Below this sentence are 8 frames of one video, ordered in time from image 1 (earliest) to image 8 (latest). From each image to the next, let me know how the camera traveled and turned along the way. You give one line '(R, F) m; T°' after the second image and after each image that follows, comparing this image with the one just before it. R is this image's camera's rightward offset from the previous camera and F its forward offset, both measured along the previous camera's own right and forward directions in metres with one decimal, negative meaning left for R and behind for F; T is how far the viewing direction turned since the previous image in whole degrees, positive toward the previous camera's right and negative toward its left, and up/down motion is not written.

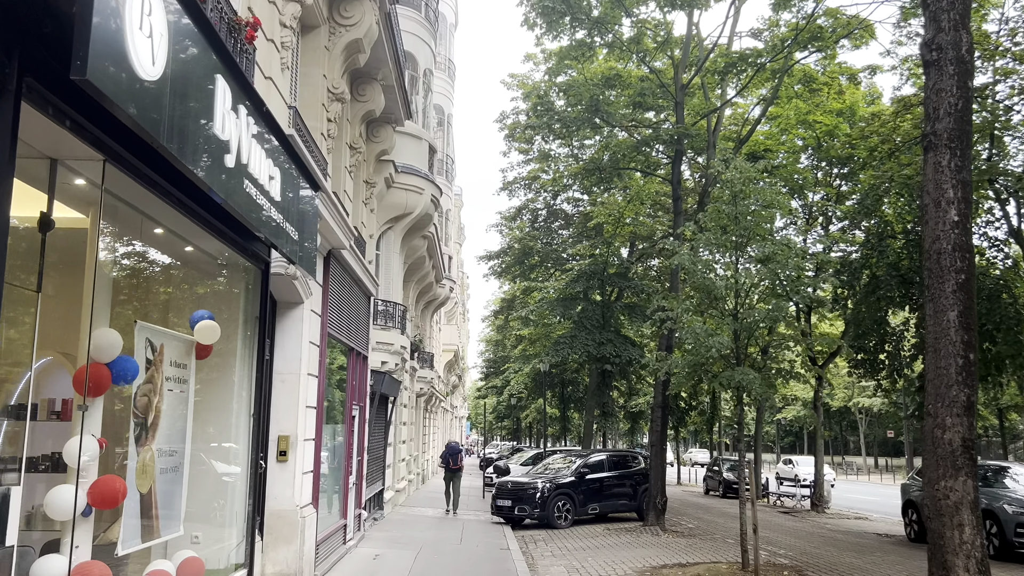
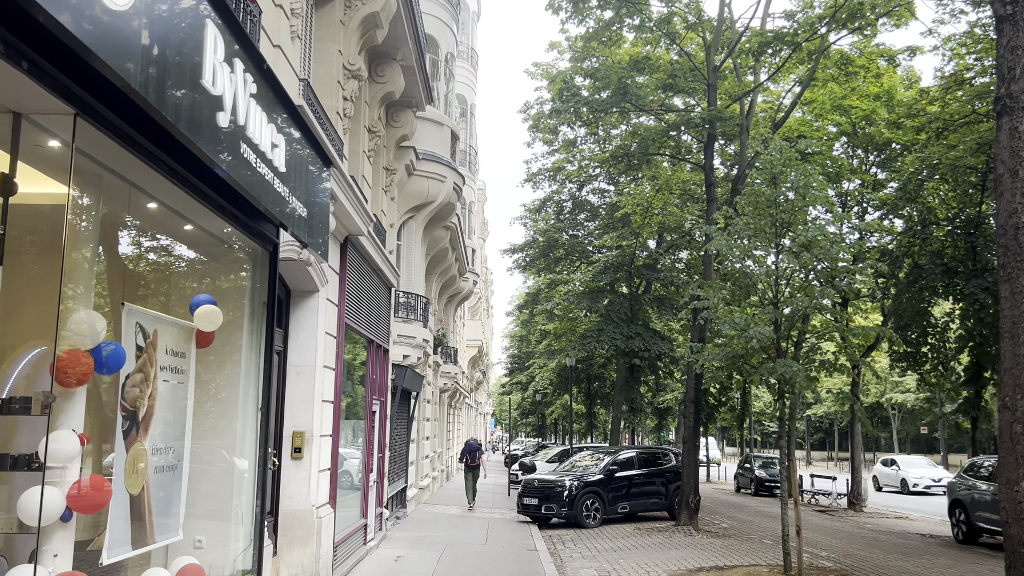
(0.0, +0.5) m; -2°
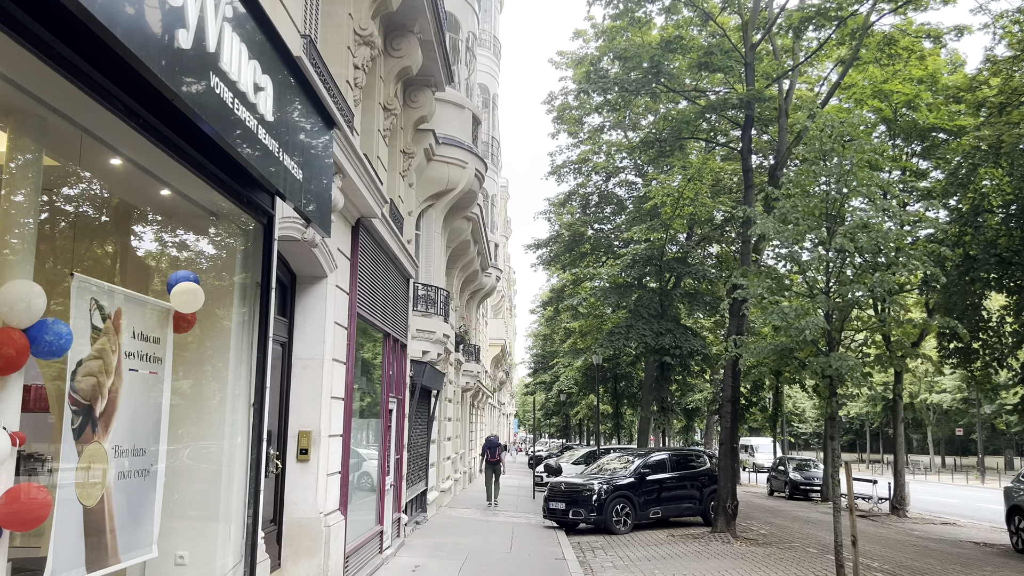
(0.0, +0.8) m; -2°
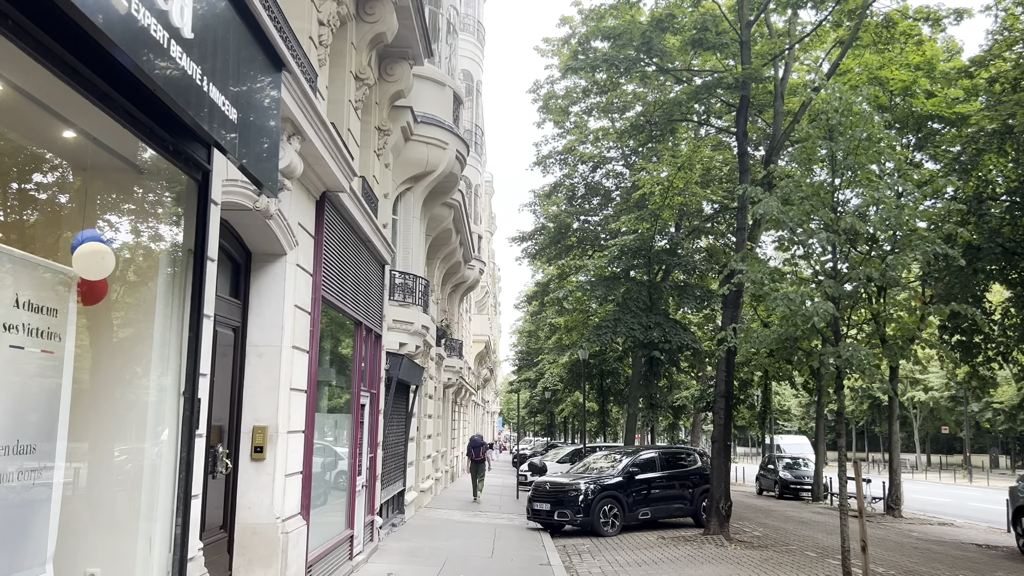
(0.0, +0.8) m; +1°
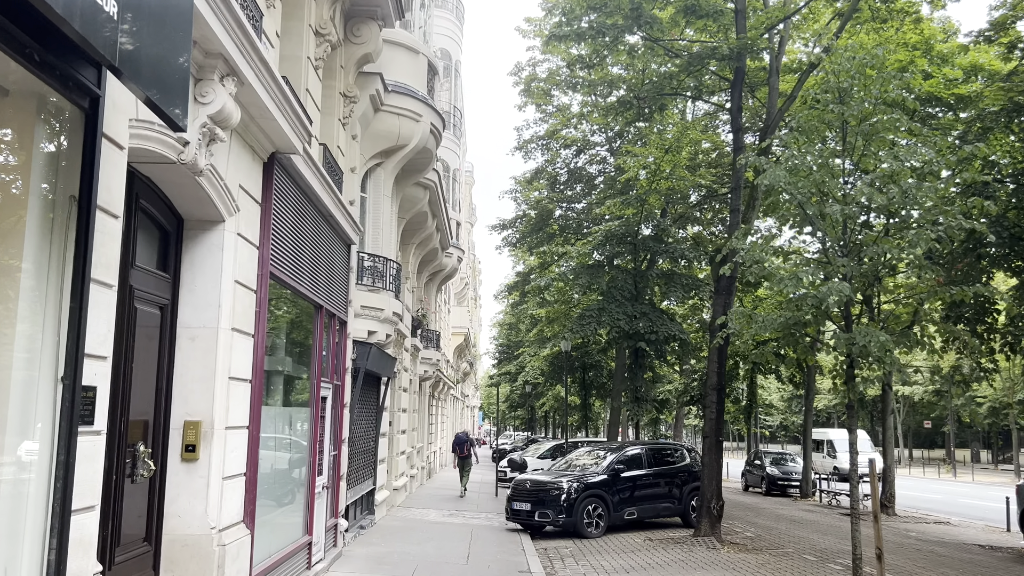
(0.0, +0.9) m; +1°
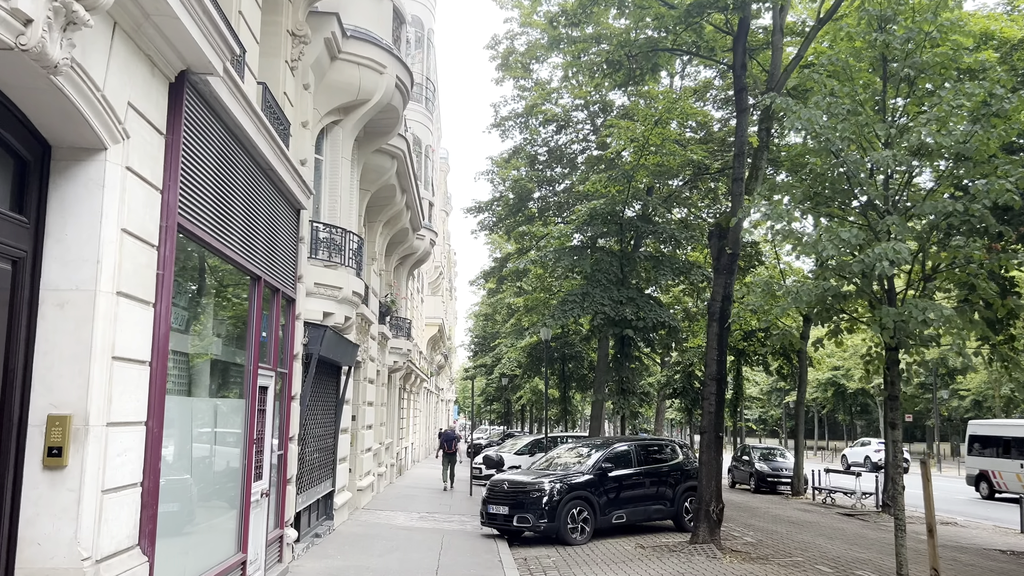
(0.0, +1.4) m; +2°
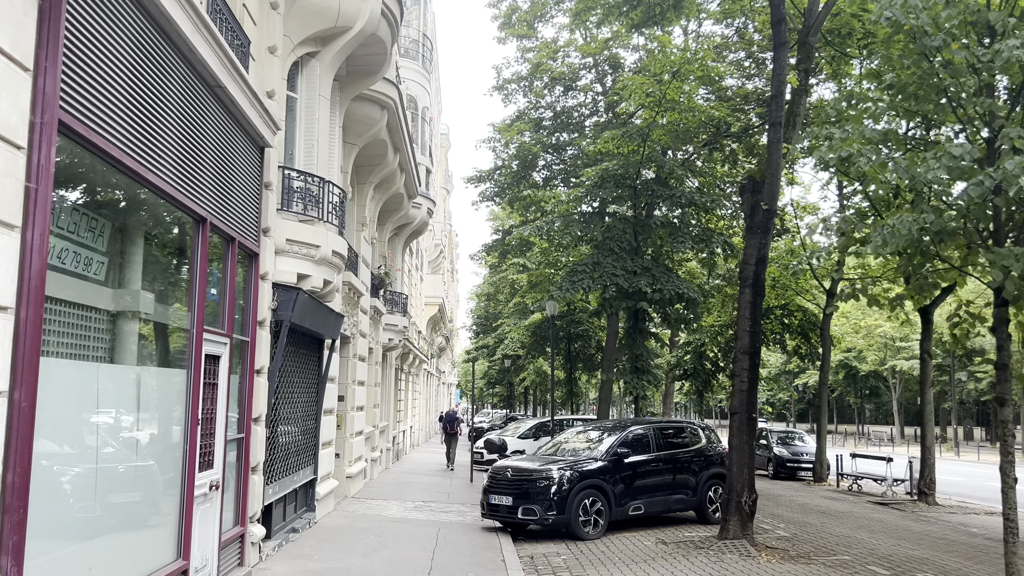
(0.0, +1.4) m; 0°
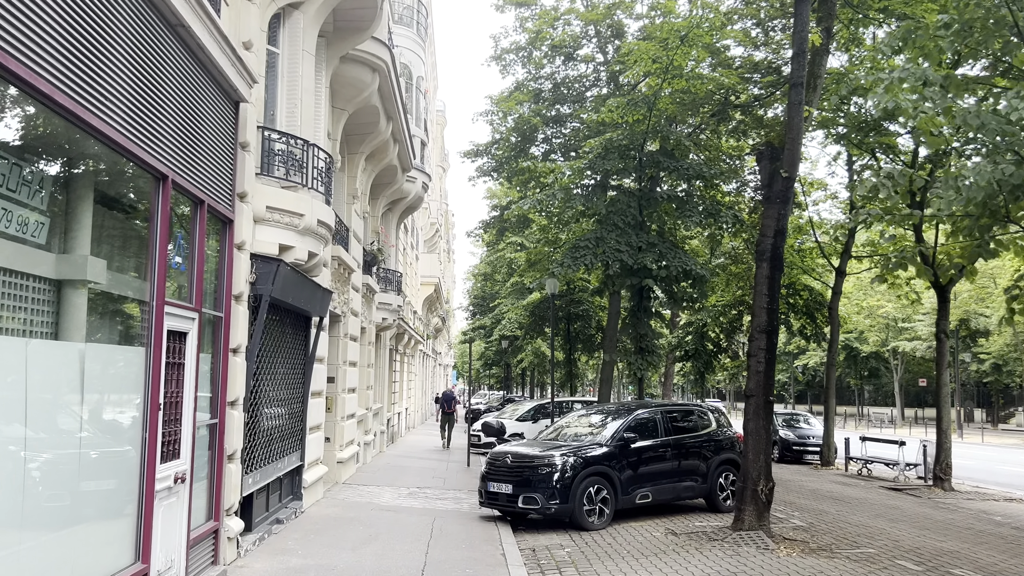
(-0.1, +0.7) m; 0°
